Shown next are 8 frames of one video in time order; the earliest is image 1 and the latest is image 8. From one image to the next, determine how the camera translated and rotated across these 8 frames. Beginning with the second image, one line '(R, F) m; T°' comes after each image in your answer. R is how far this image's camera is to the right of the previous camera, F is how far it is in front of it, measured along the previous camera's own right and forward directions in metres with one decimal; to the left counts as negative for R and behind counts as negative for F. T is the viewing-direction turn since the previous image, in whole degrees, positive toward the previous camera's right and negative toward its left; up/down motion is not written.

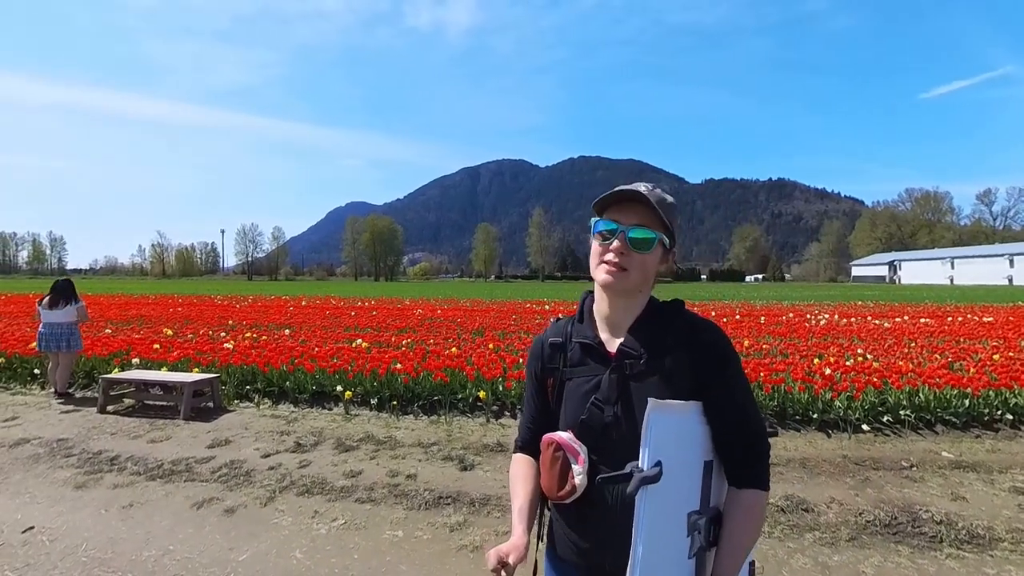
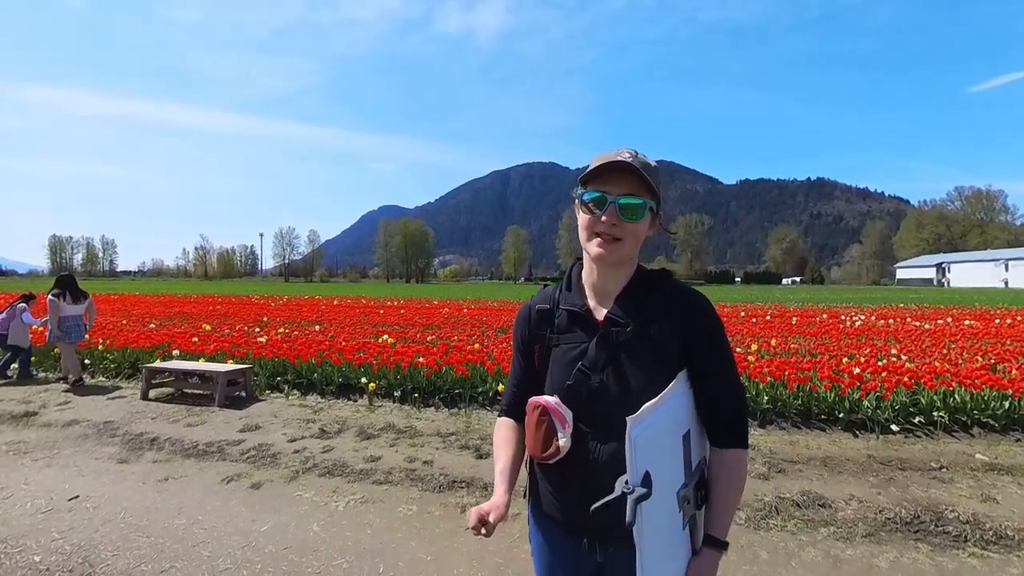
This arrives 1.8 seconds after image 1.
(+0.2, -0.1) m; -3°
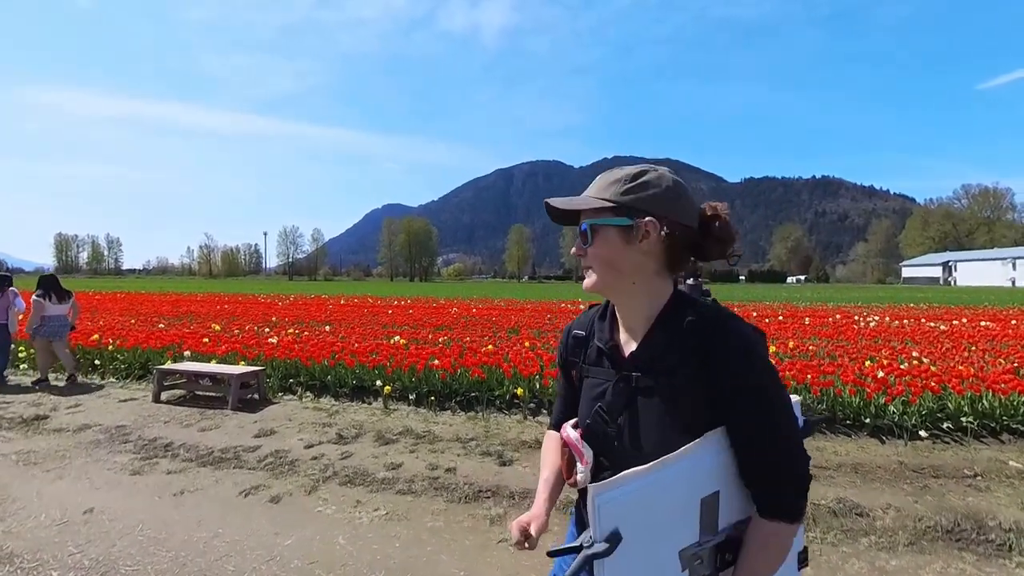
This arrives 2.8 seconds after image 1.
(-0.2, +0.2) m; 0°
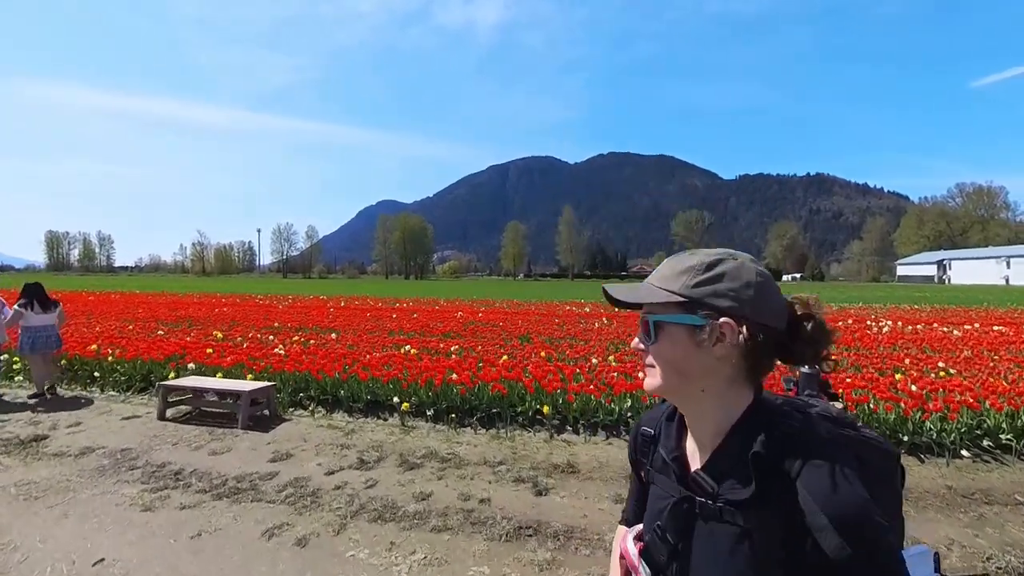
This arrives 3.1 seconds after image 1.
(-0.4, +0.3) m; +1°
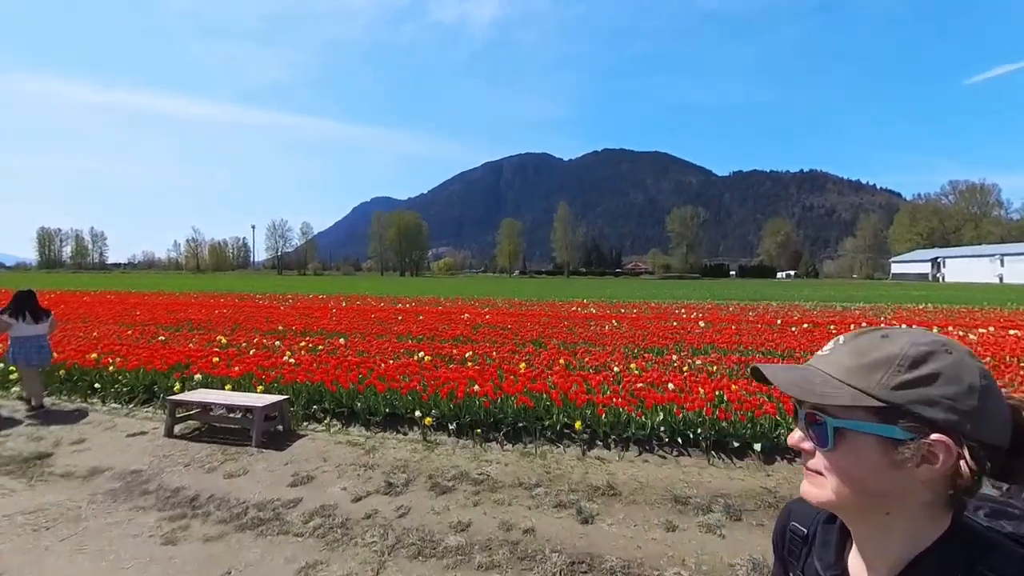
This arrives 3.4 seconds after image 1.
(-0.5, +0.4) m; +1°
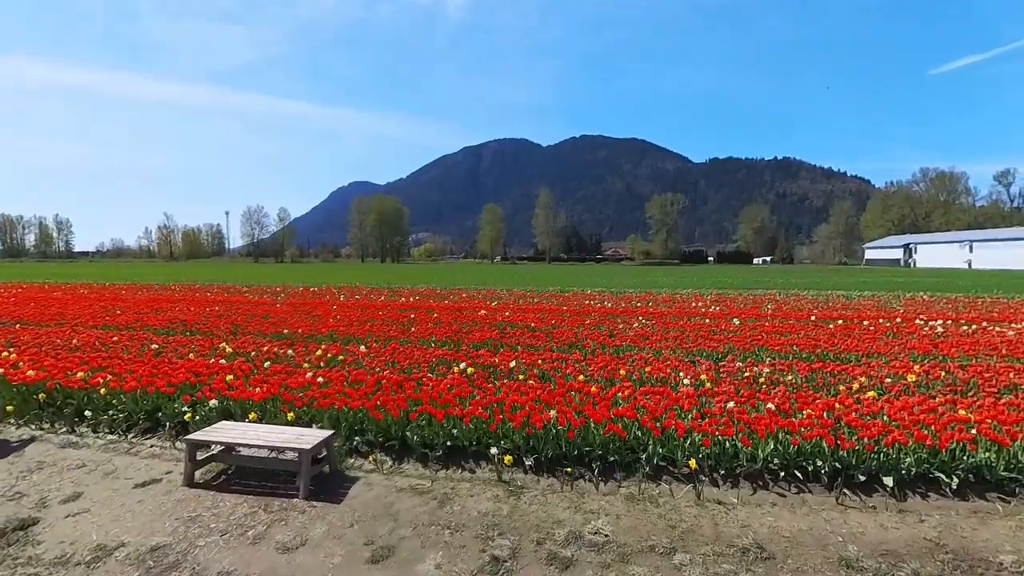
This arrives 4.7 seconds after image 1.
(-1.3, +1.1) m; +3°
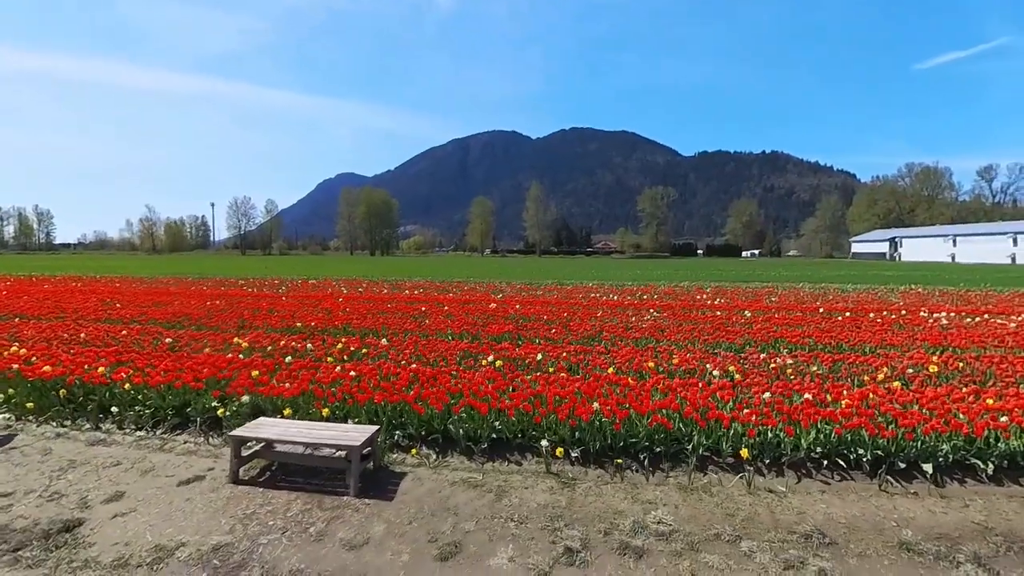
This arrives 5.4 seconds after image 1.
(-0.7, 0.0) m; +1°
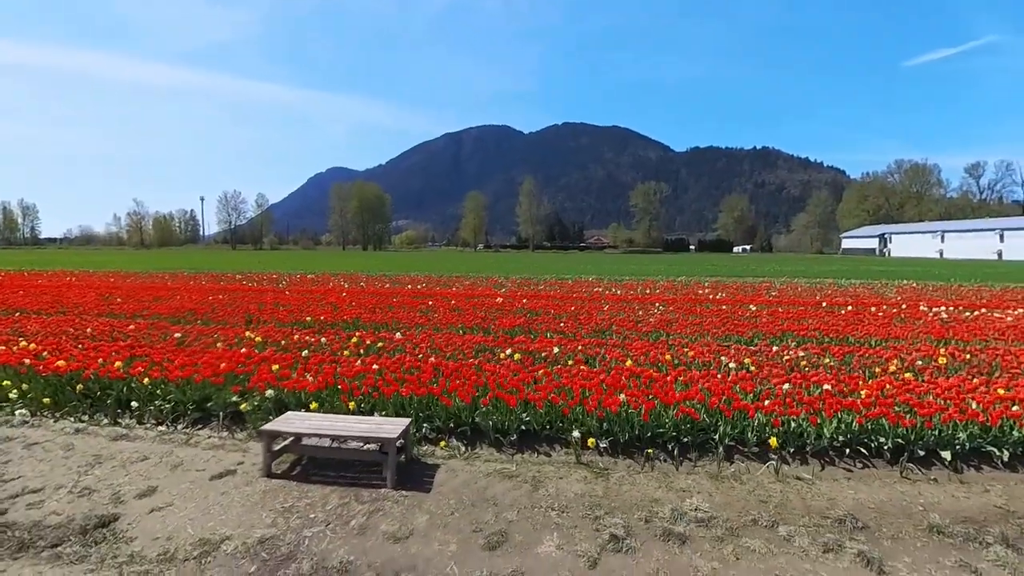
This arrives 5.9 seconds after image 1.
(-0.5, -0.1) m; +1°
